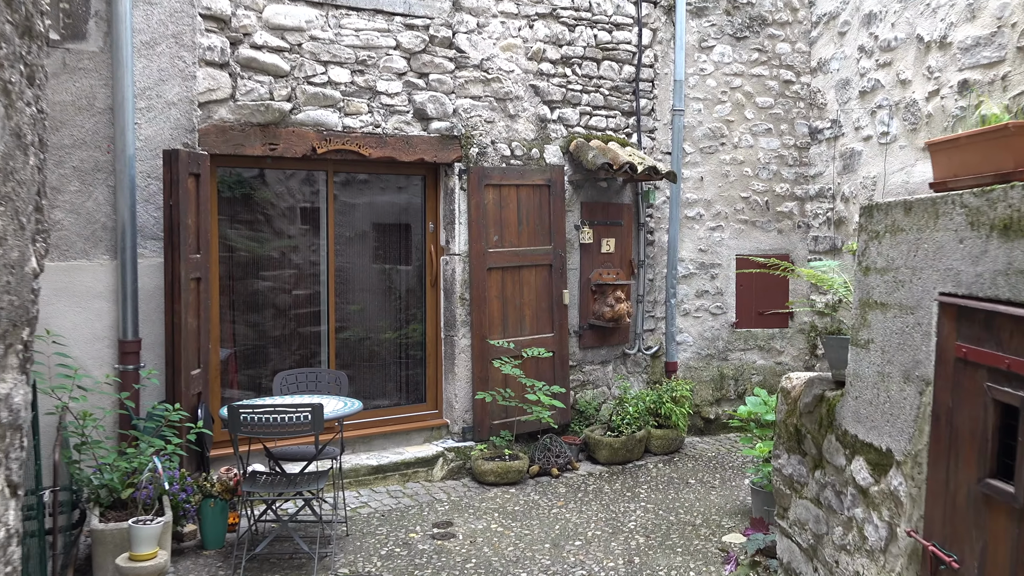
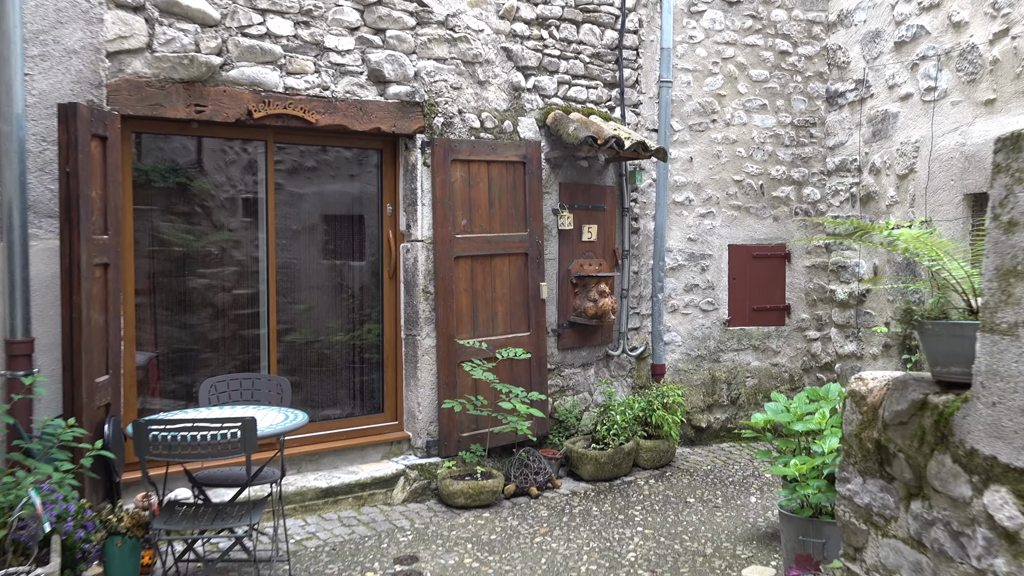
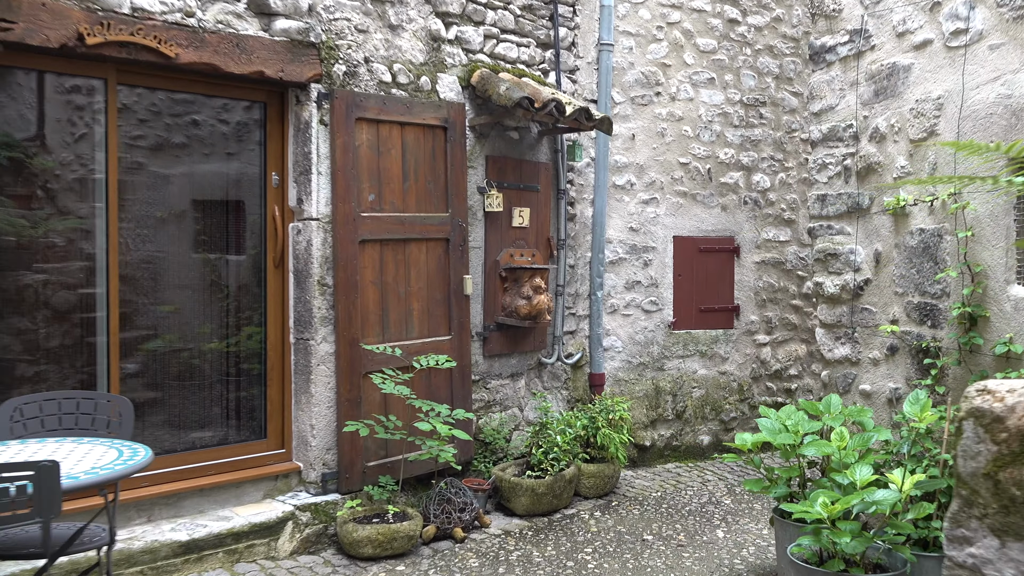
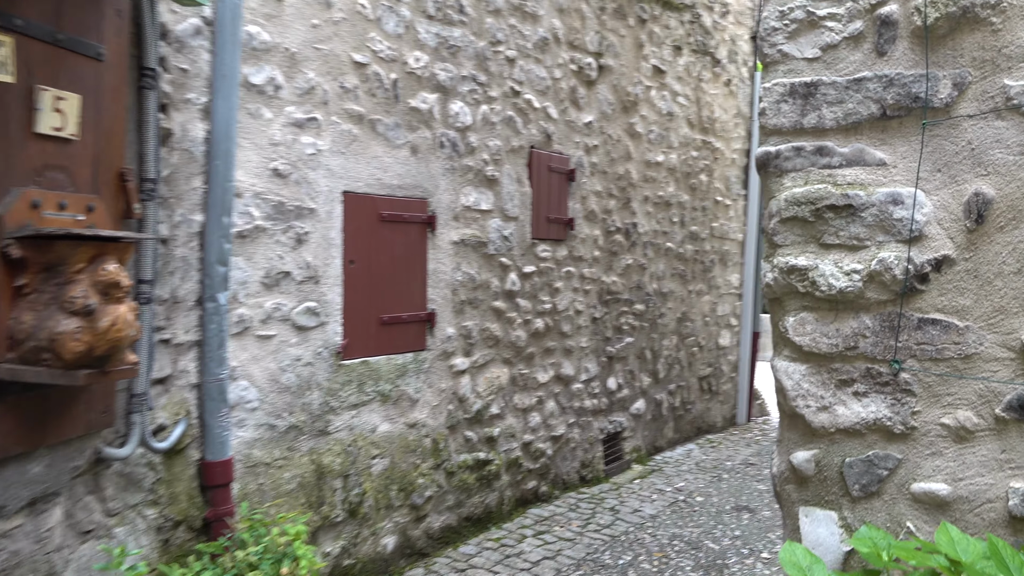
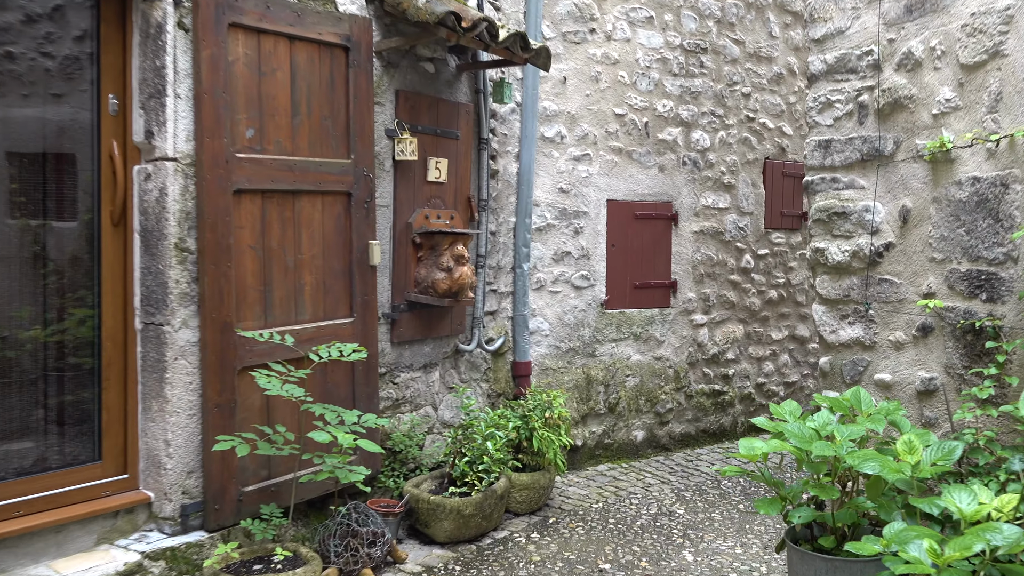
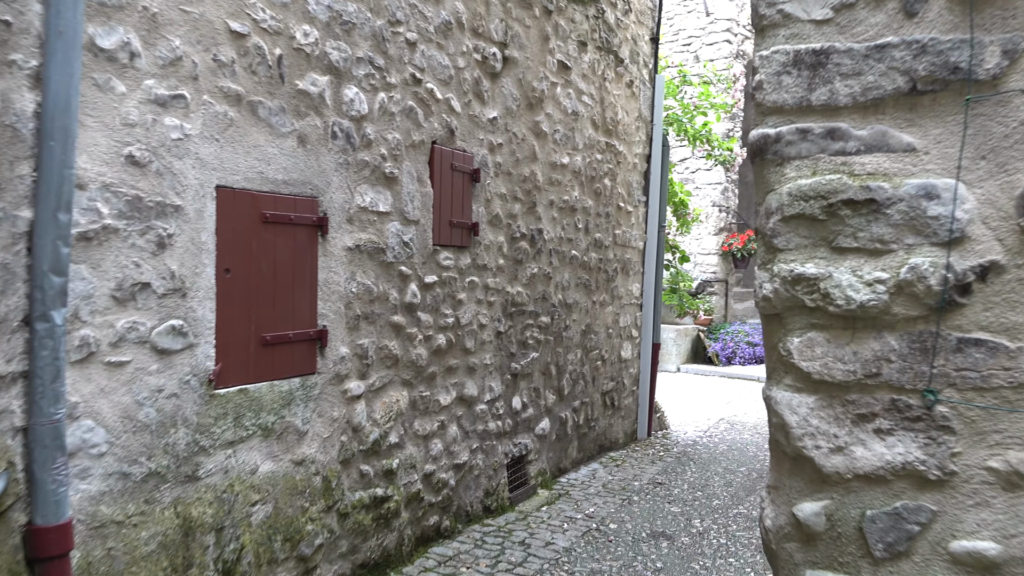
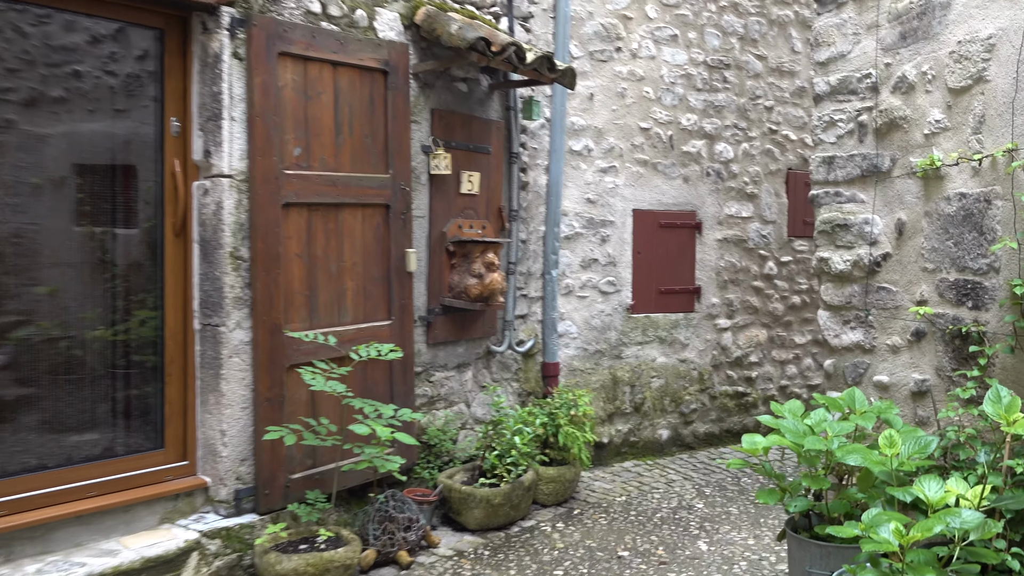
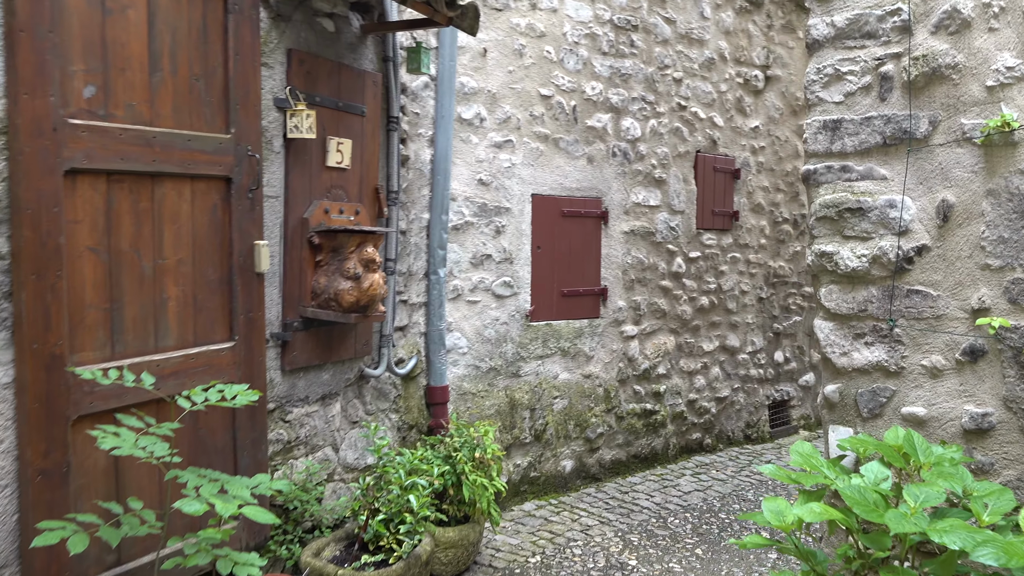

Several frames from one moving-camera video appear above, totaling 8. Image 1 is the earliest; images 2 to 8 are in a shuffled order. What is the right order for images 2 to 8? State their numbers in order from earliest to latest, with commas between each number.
2, 3, 7, 5, 8, 4, 6
